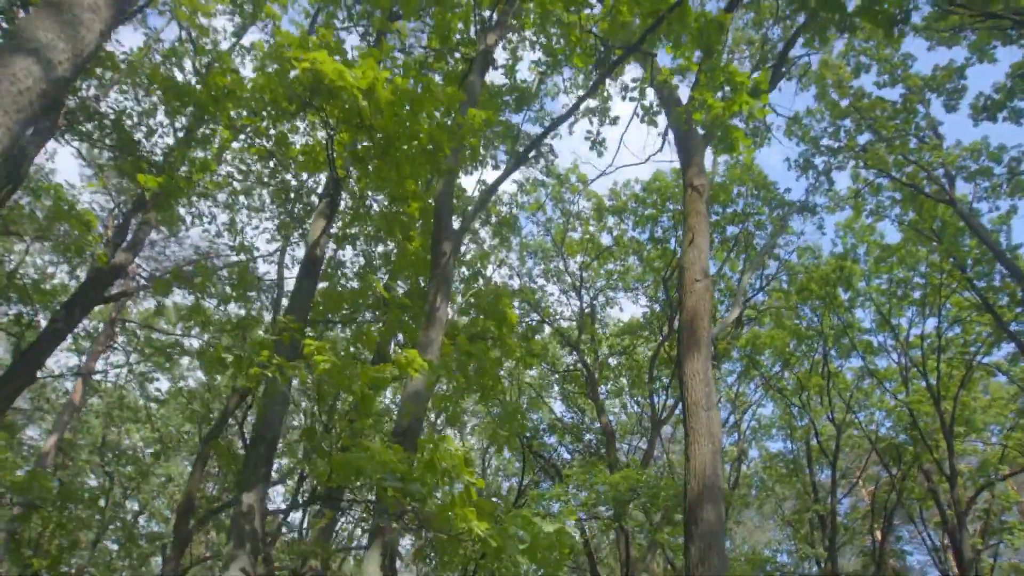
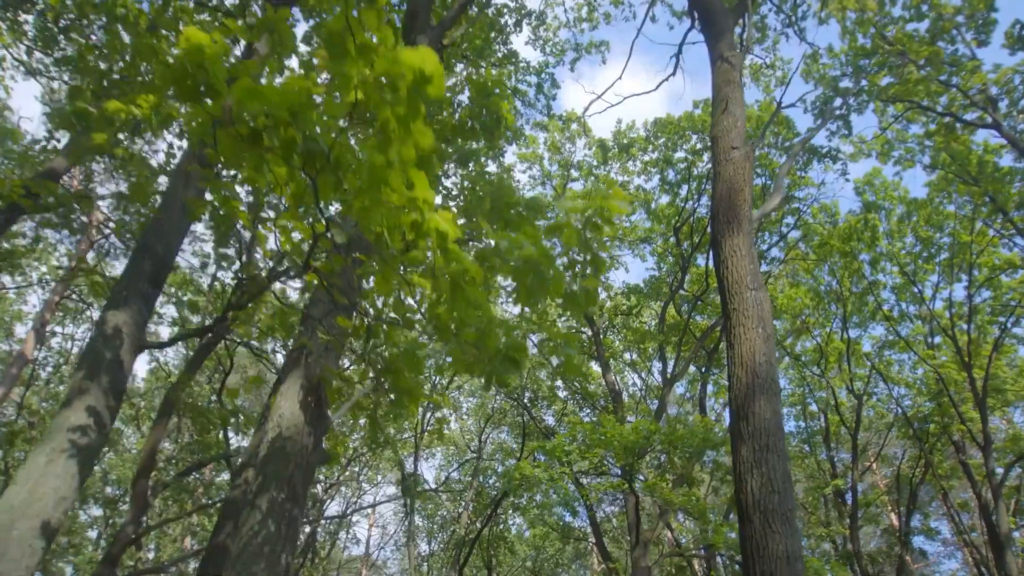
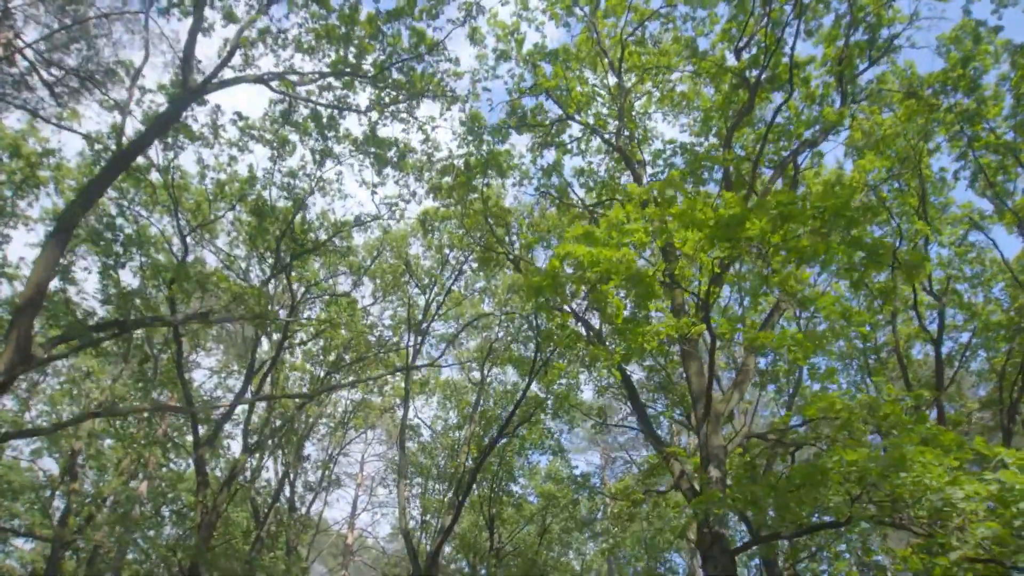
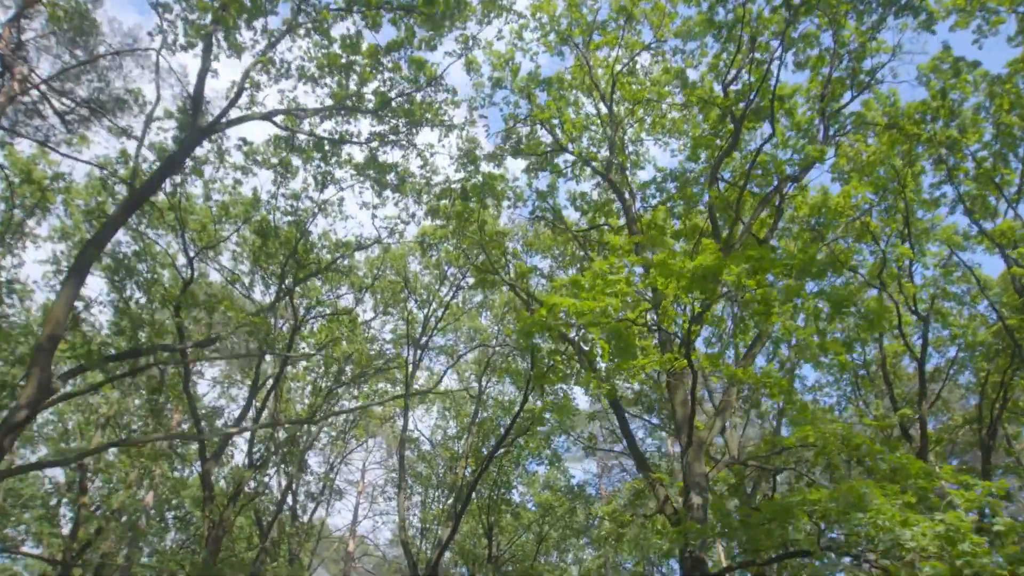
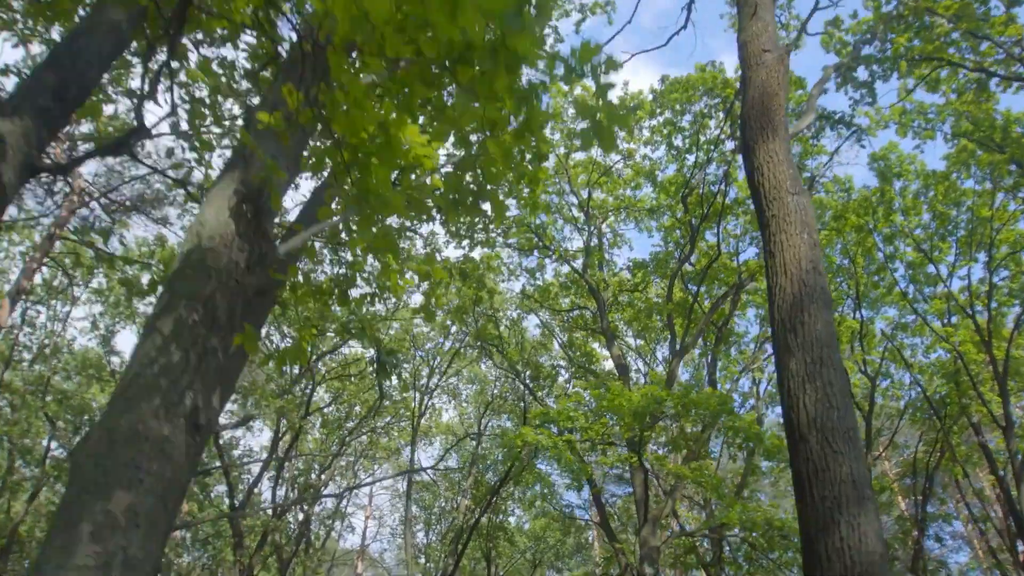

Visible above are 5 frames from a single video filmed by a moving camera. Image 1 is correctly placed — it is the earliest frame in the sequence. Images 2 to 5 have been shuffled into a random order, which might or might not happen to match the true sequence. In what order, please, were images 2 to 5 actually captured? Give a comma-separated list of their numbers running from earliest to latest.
2, 5, 4, 3
